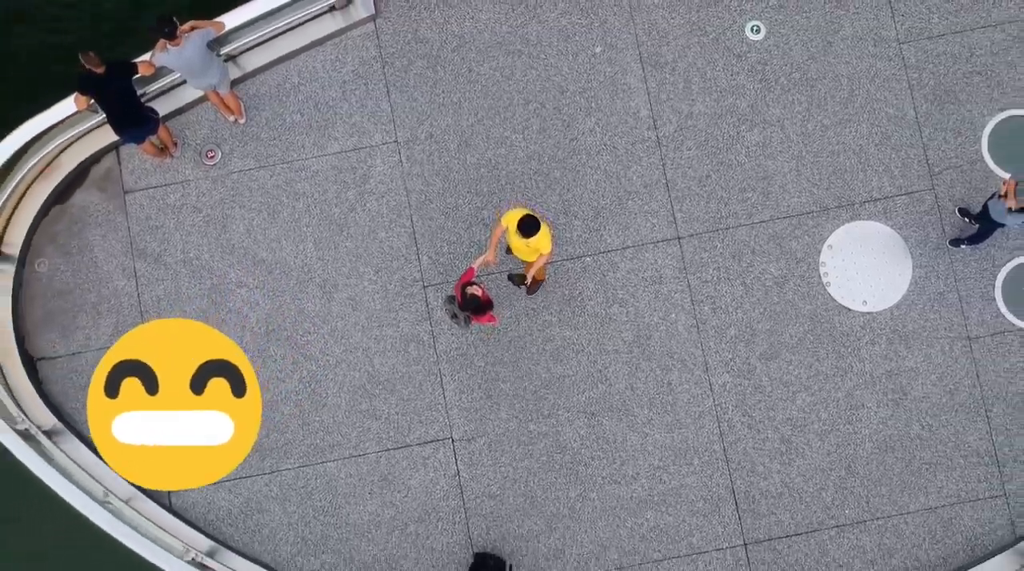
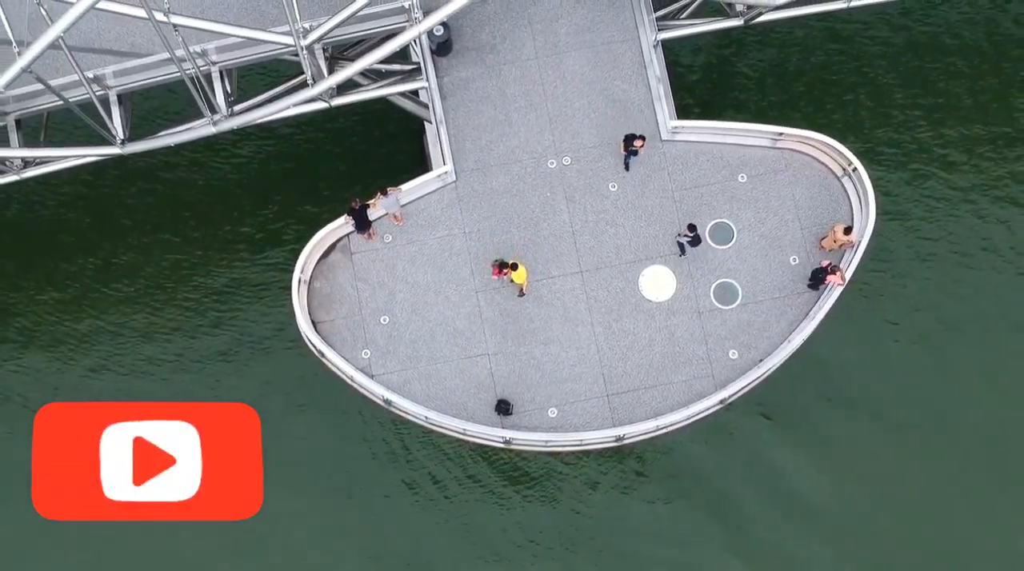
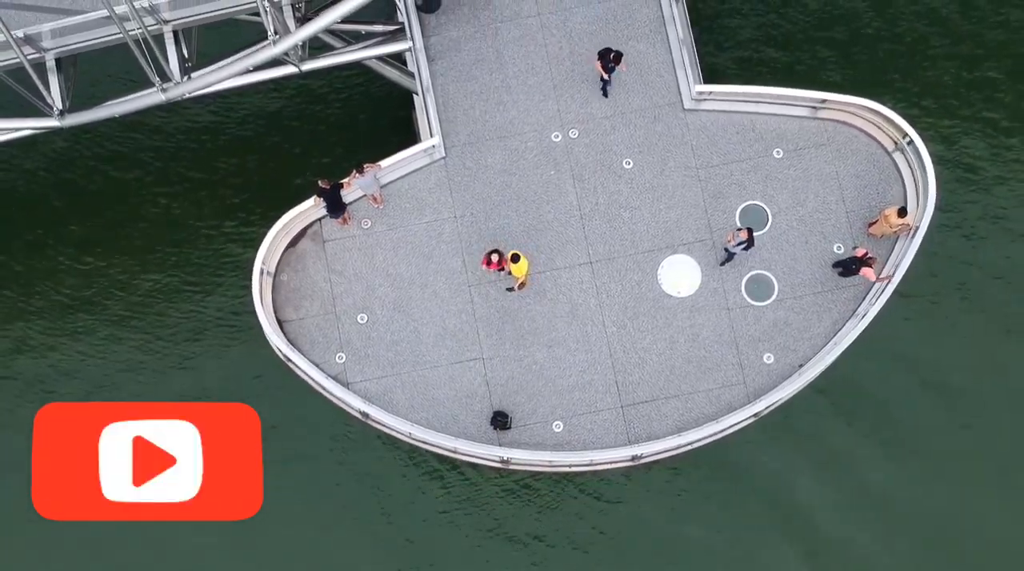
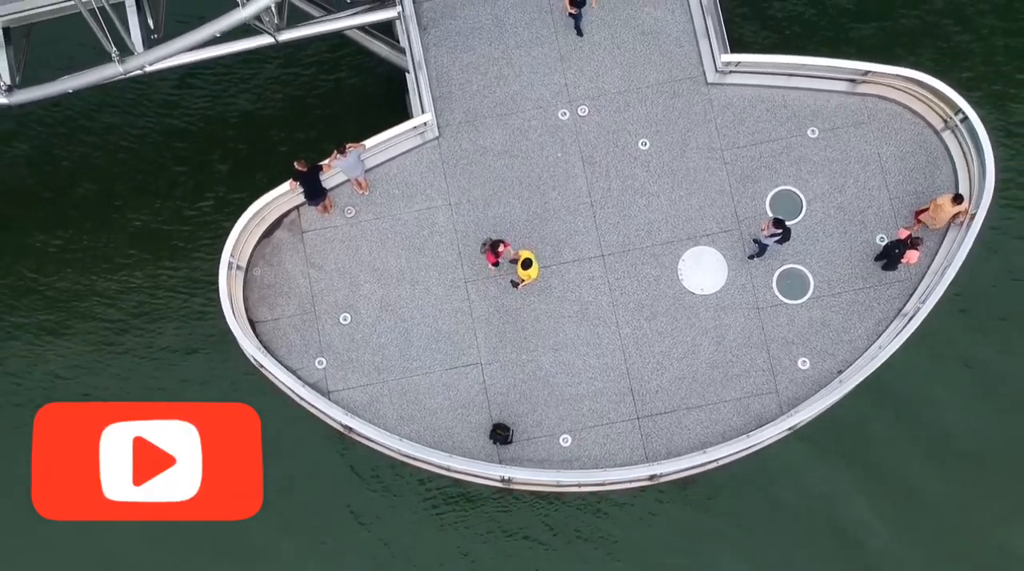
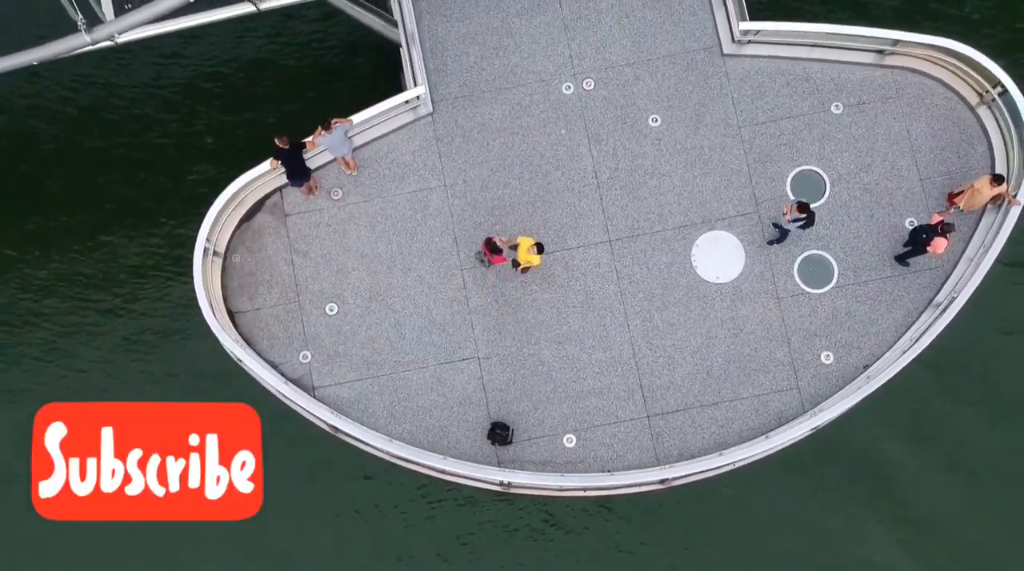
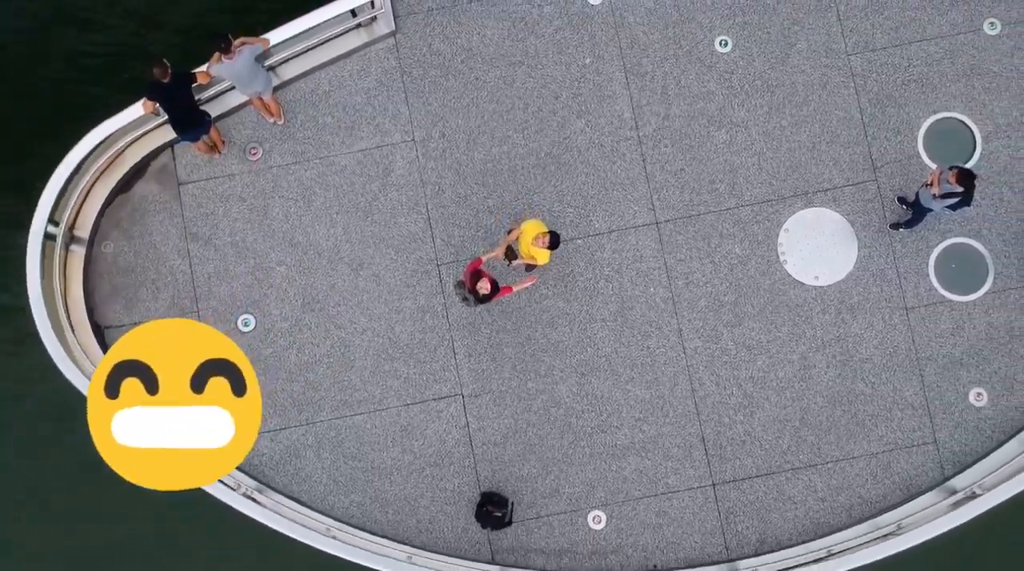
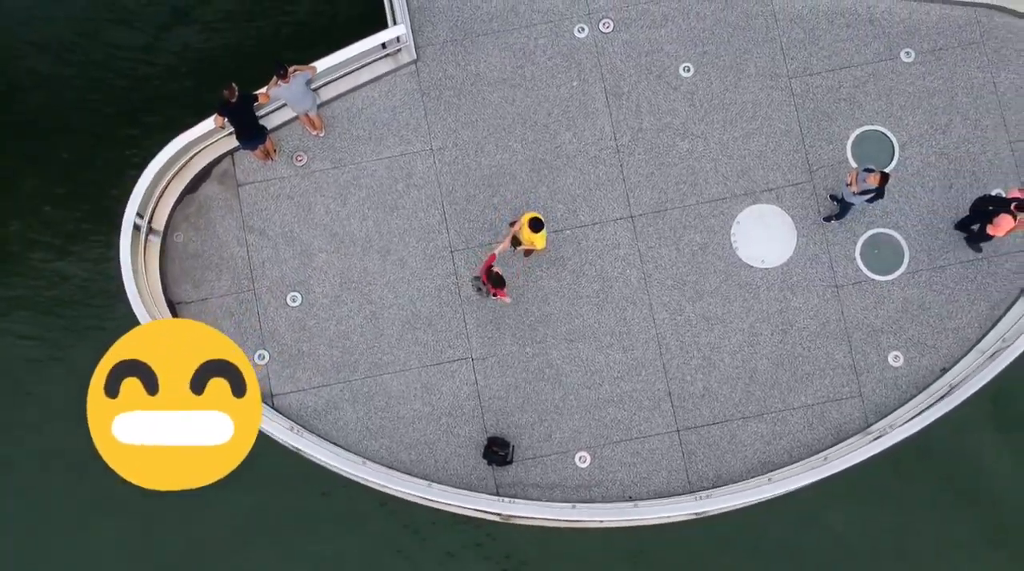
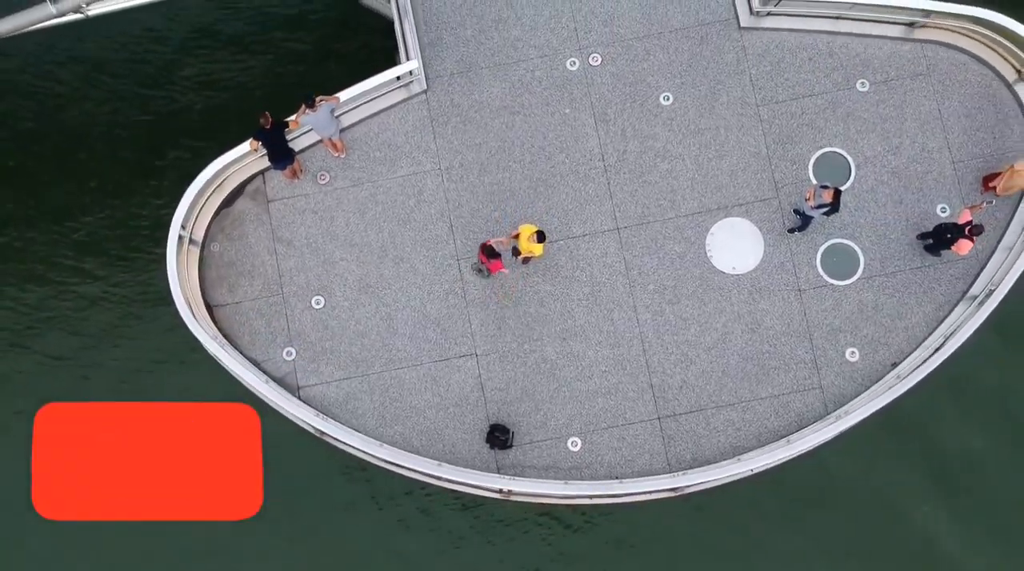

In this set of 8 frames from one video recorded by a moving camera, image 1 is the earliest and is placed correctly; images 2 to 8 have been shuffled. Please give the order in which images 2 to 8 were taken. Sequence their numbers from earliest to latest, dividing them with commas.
6, 7, 8, 5, 4, 3, 2
